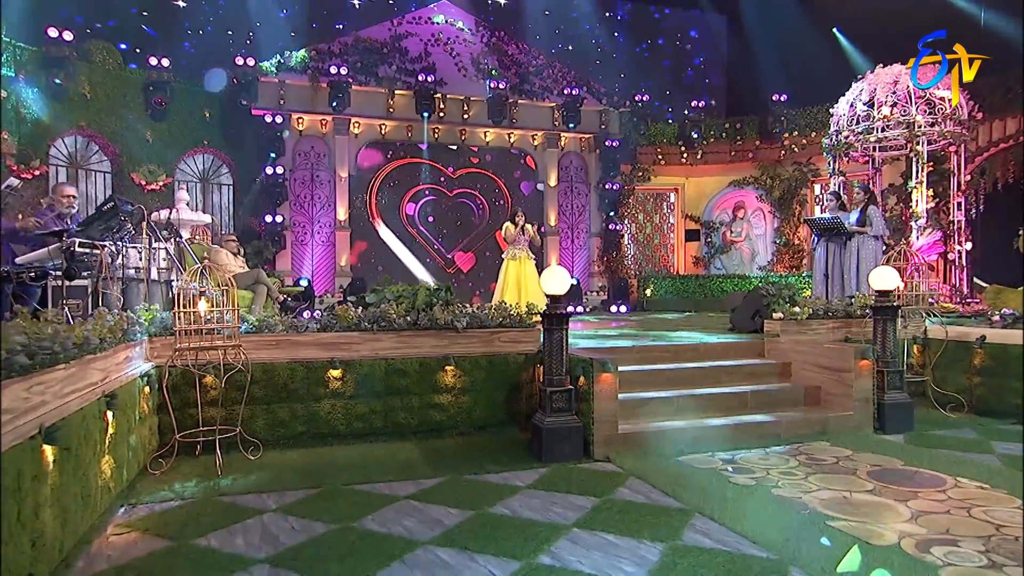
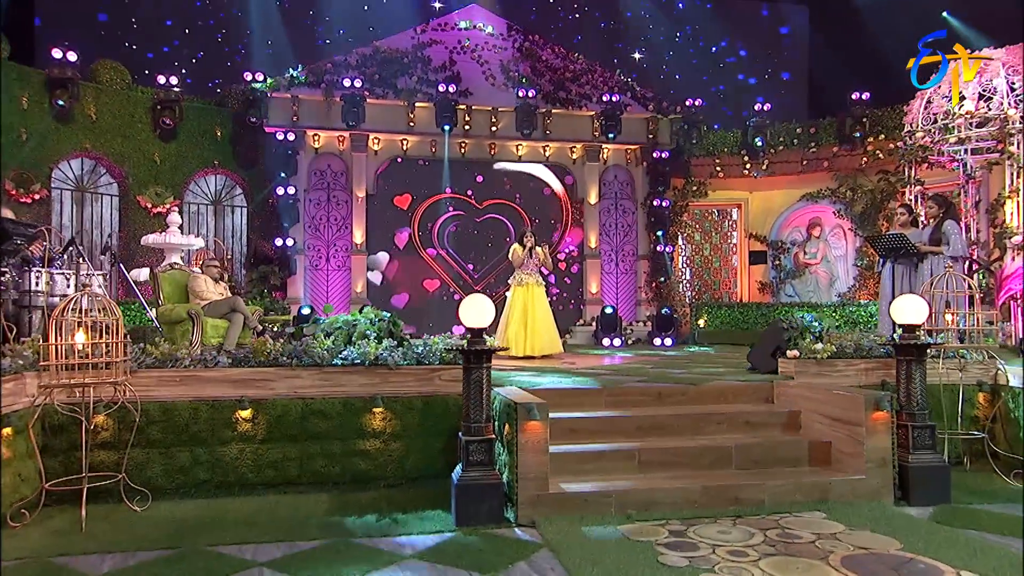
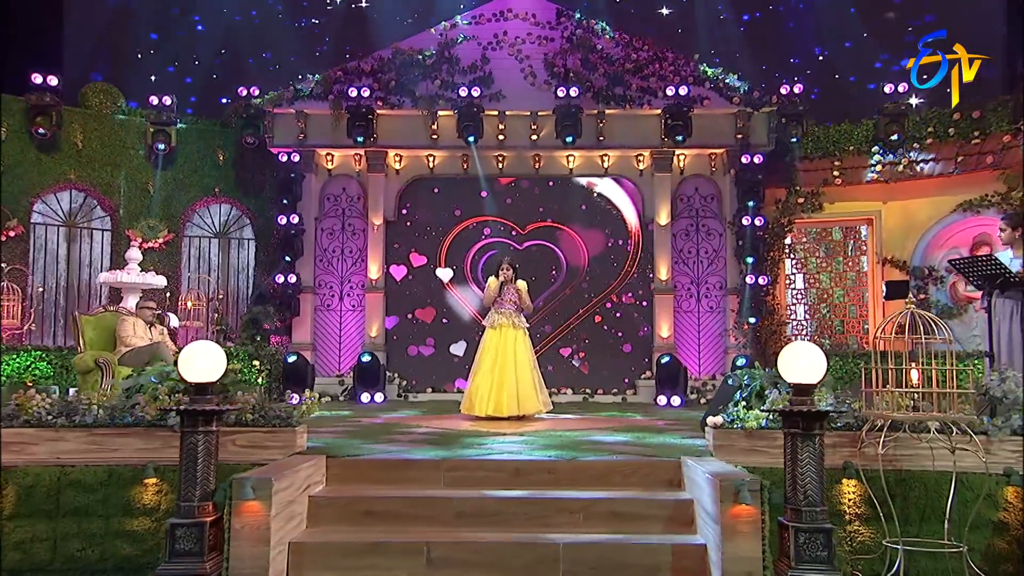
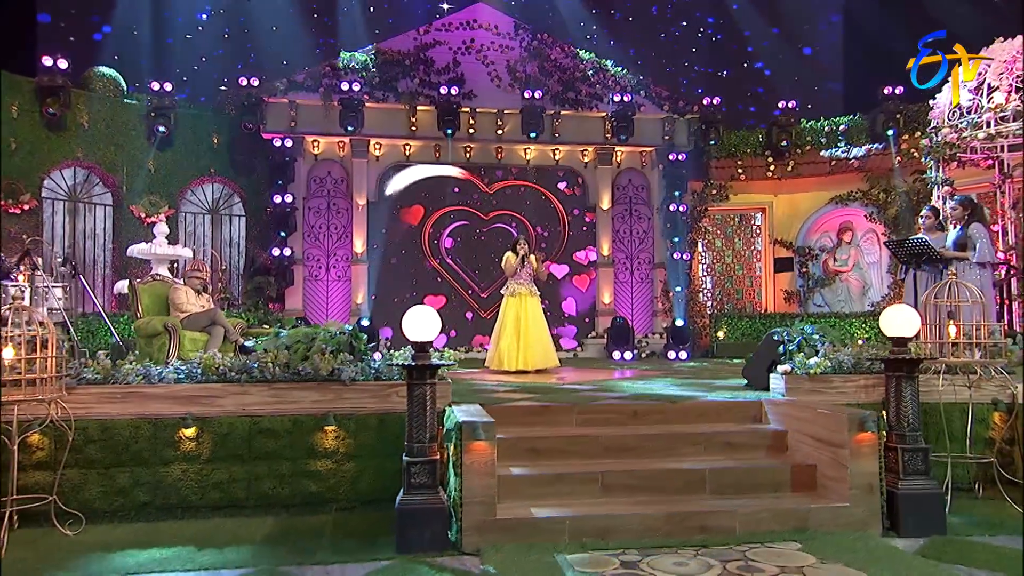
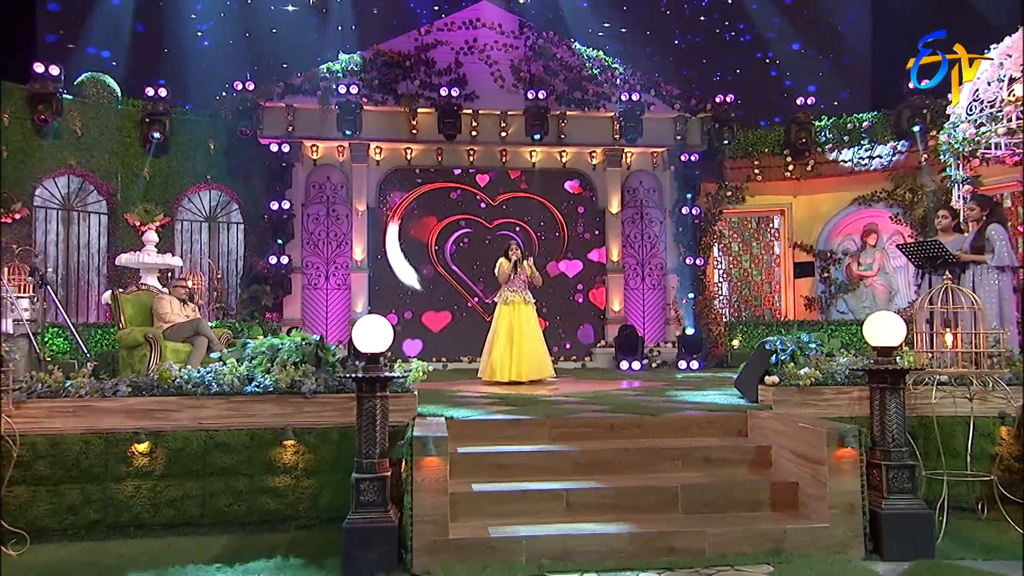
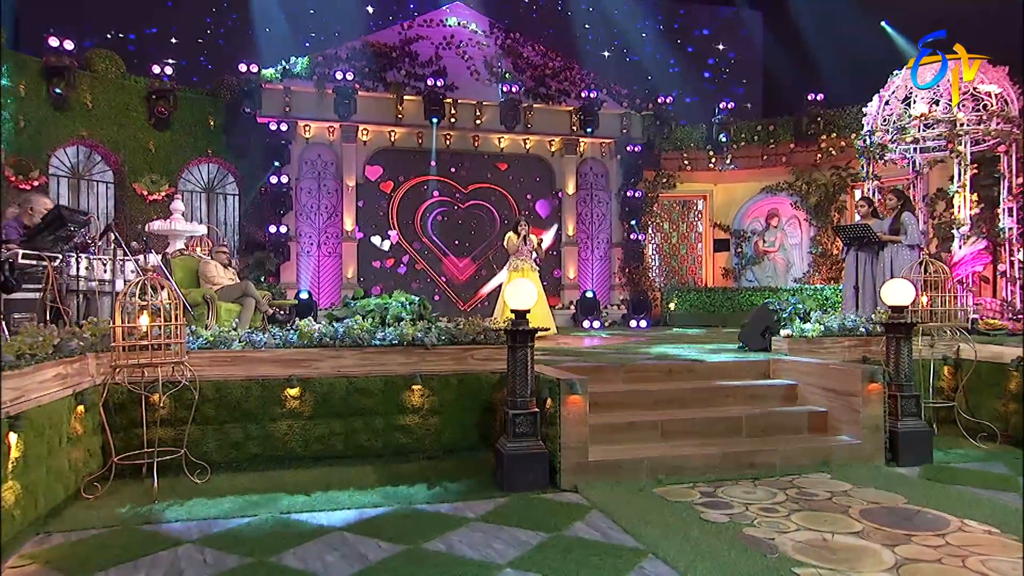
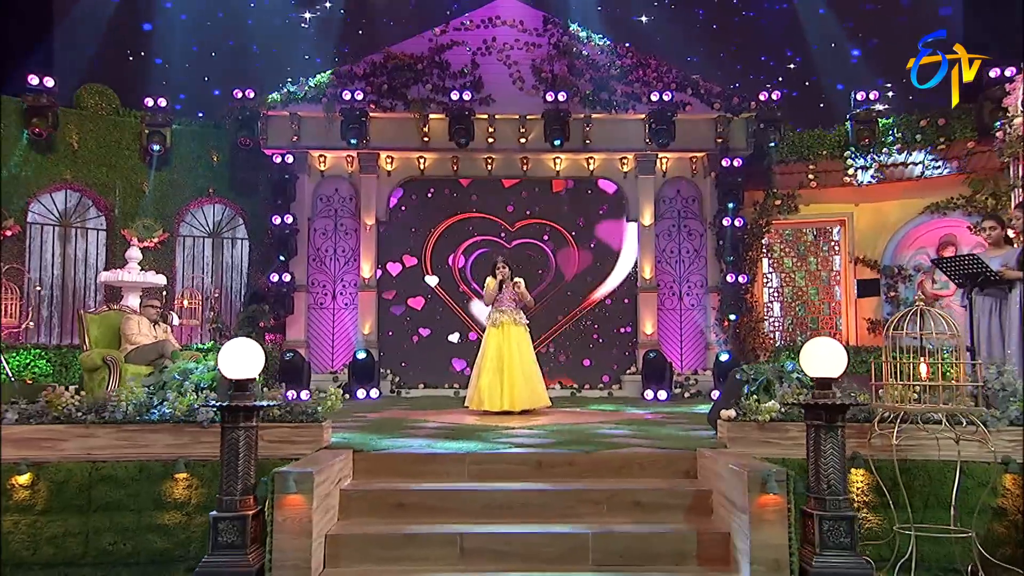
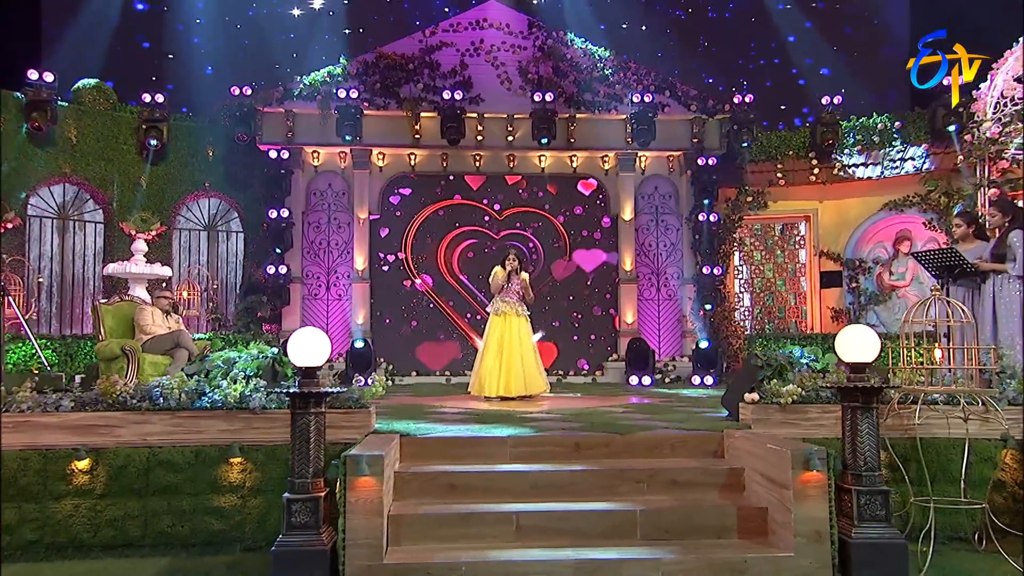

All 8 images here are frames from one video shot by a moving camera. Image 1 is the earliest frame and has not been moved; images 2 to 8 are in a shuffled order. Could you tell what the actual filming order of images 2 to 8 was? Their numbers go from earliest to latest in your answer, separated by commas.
6, 2, 4, 5, 8, 7, 3
